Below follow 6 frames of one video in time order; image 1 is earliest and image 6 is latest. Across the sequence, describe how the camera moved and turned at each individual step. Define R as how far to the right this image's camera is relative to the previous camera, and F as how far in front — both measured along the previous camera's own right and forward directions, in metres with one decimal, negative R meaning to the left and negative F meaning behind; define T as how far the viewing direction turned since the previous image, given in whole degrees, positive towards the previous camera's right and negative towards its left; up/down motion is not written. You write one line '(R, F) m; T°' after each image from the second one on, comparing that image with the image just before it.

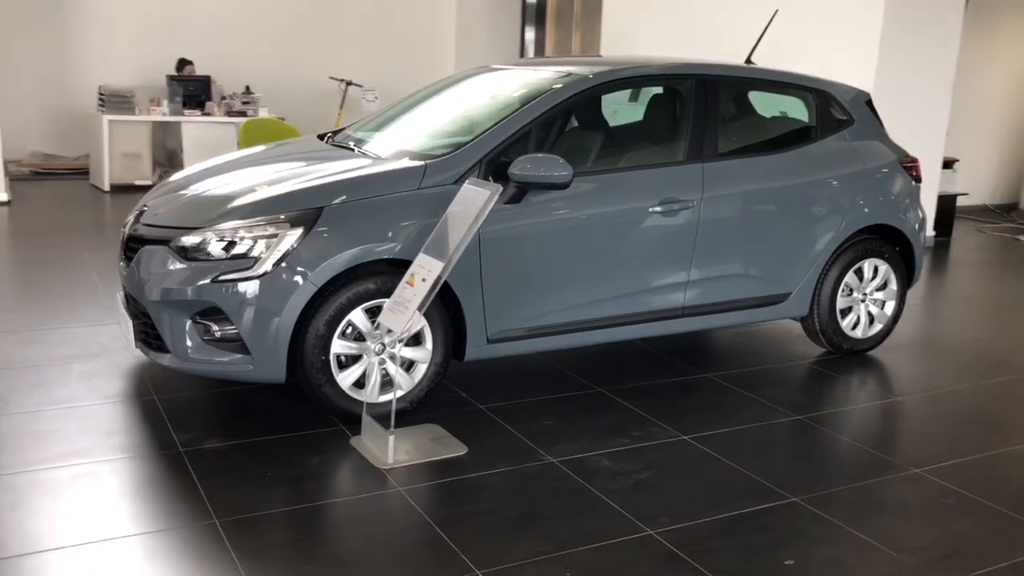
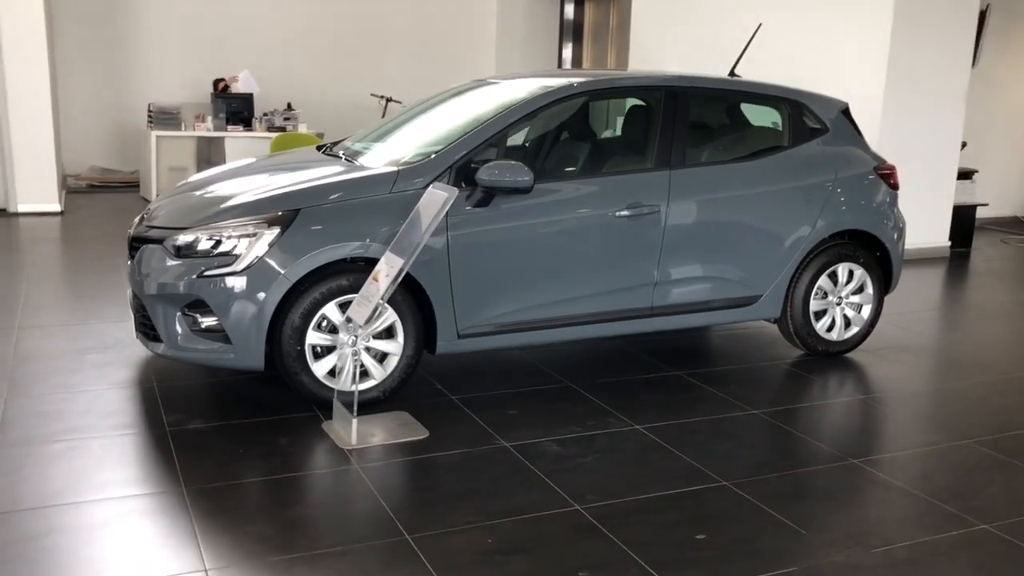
(+0.4, -0.2) m; -4°
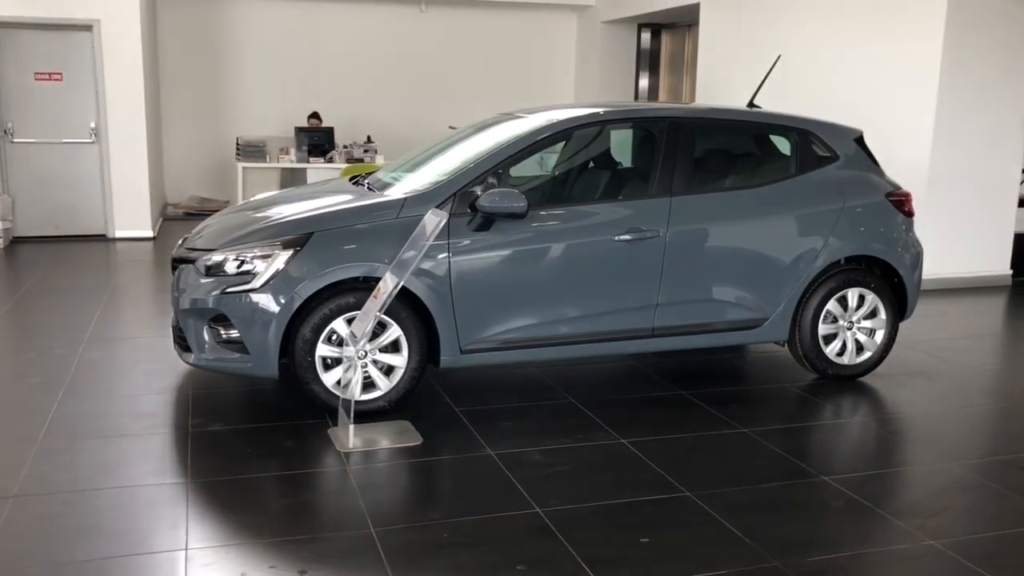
(+0.5, -0.2) m; -7°
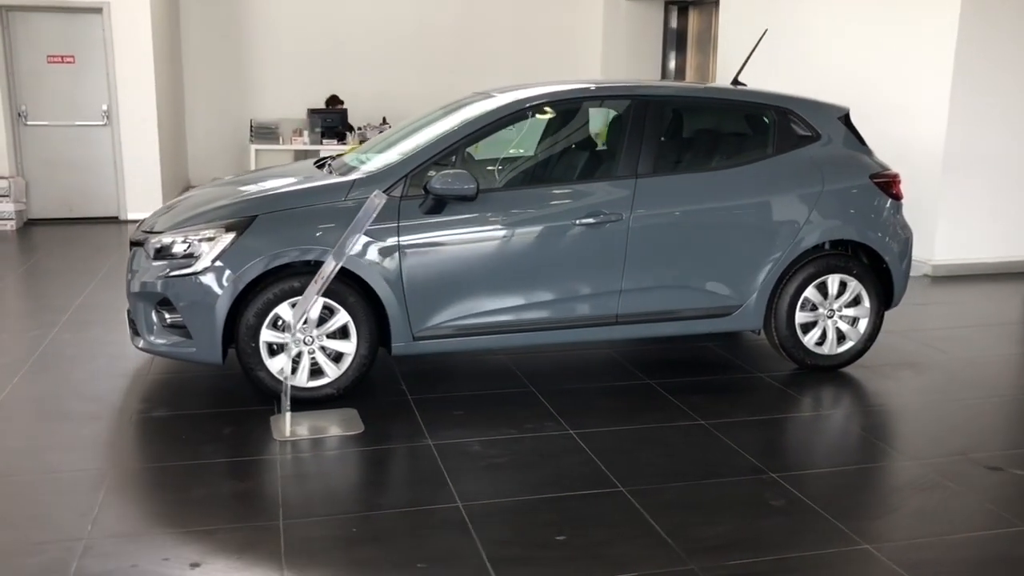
(+0.4, +0.2) m; -3°
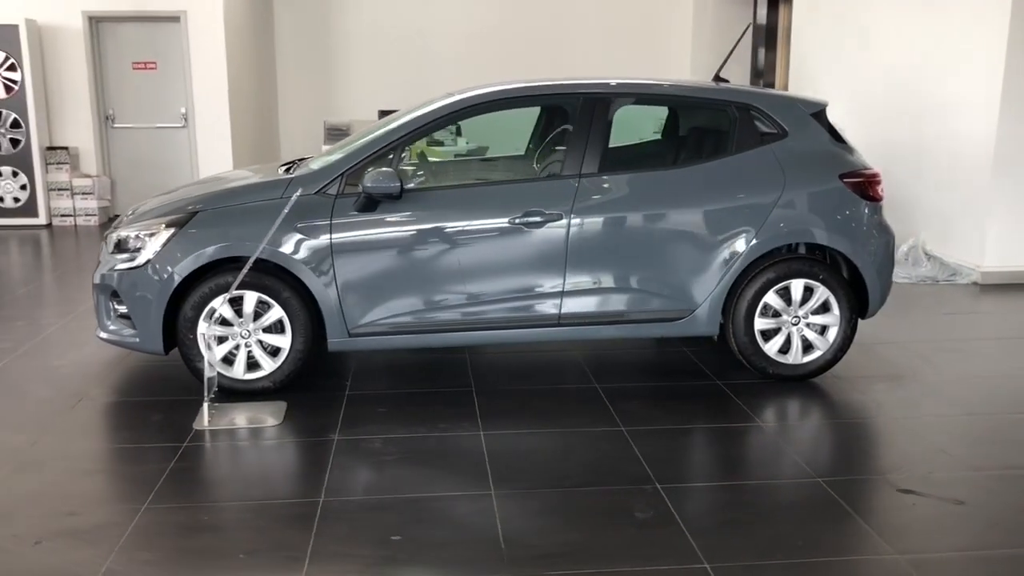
(+1.0, +0.1) m; -9°
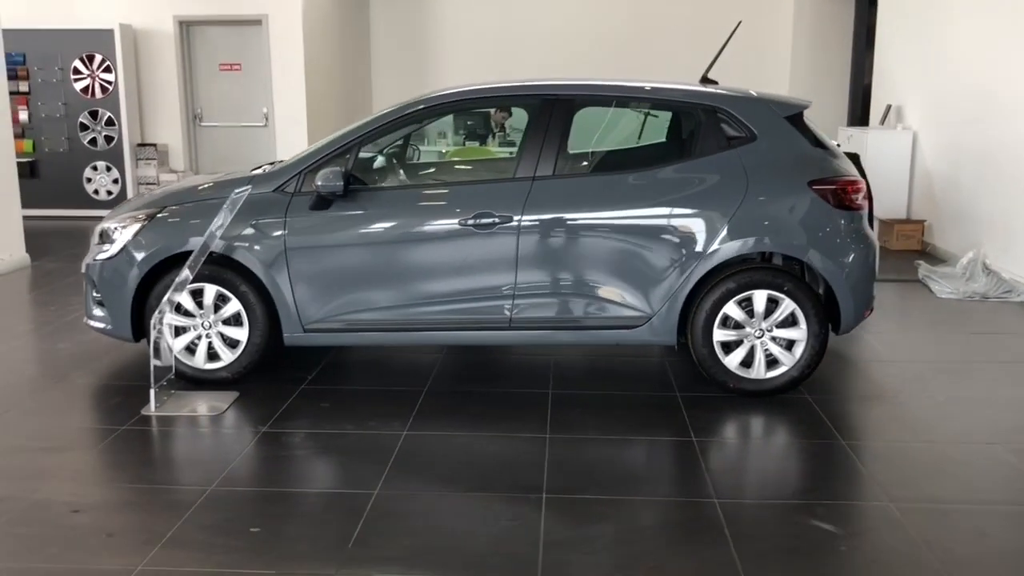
(+0.9, +0.1) m; -9°
